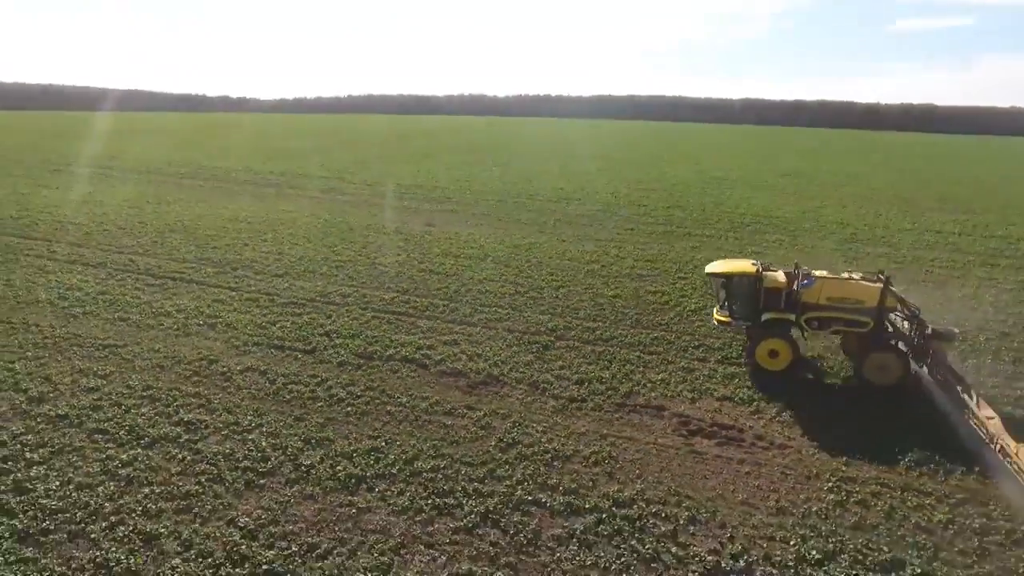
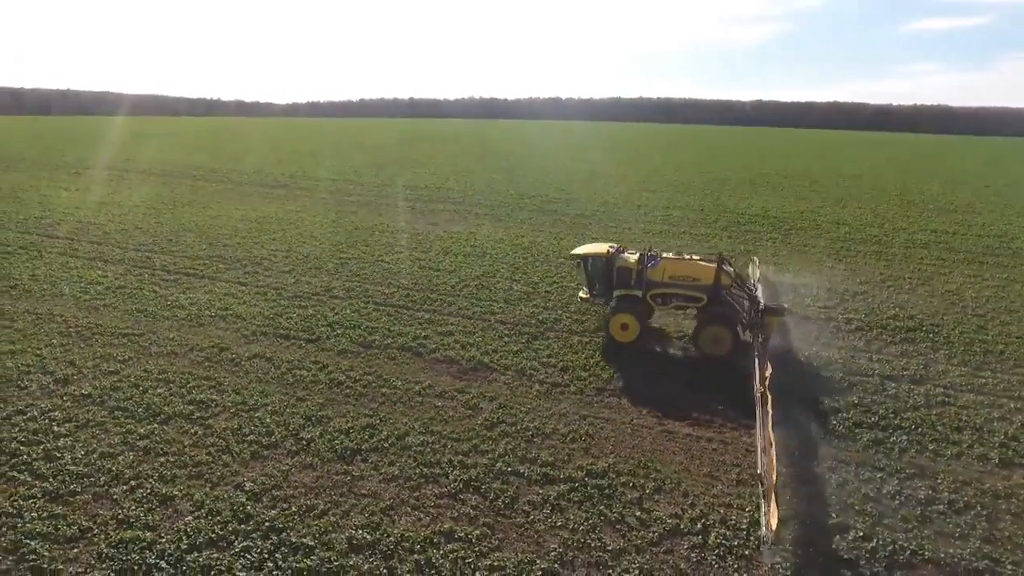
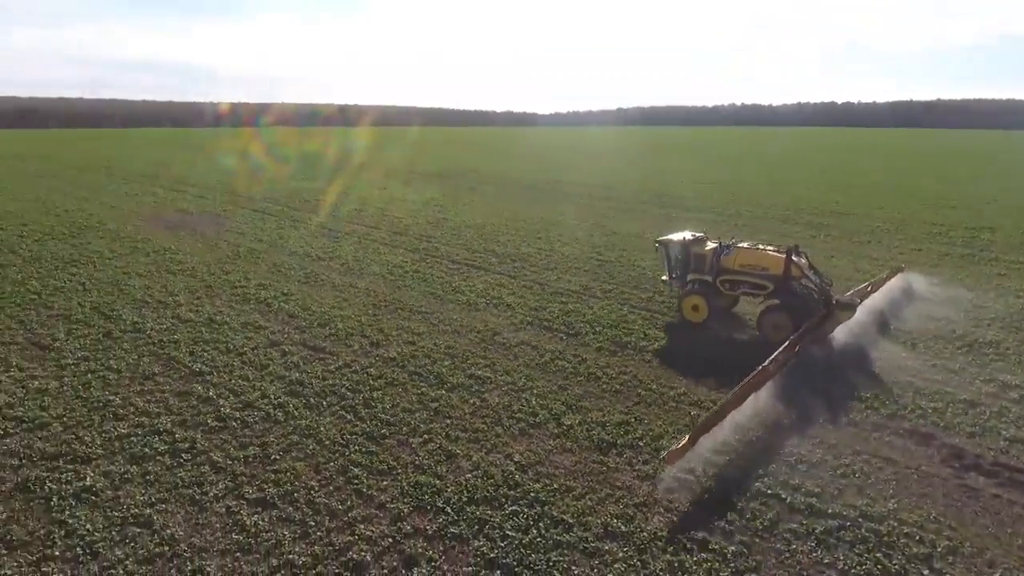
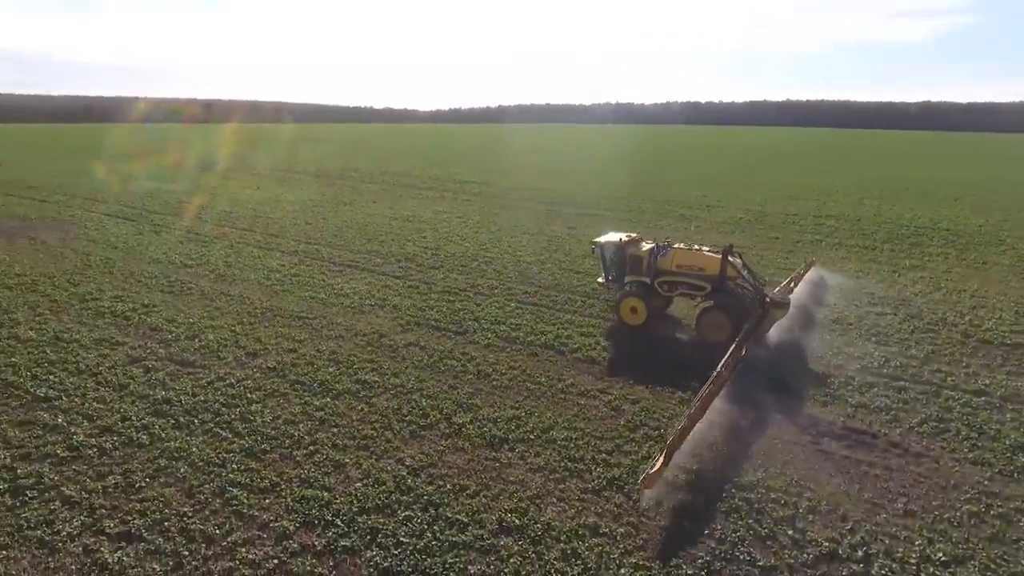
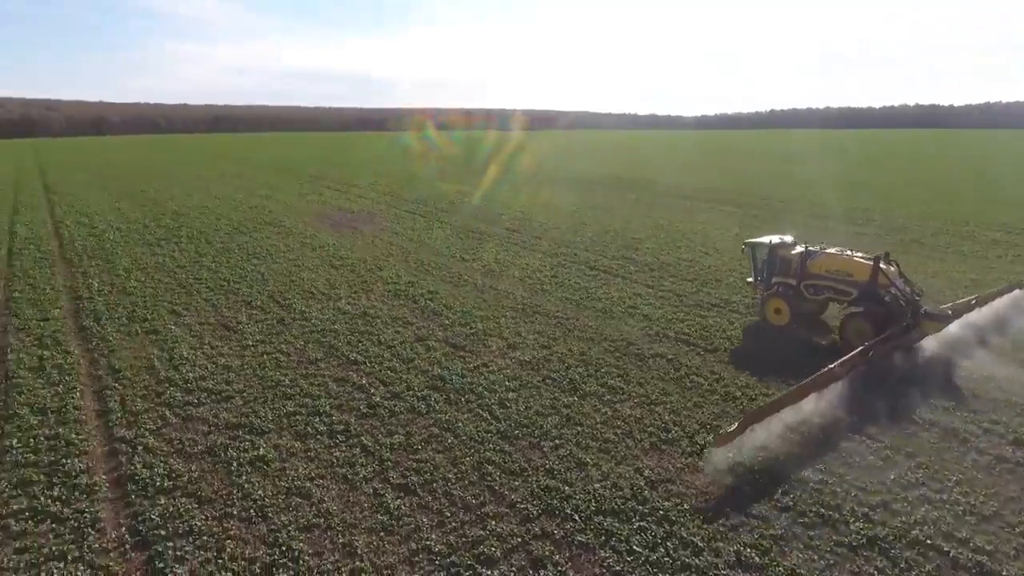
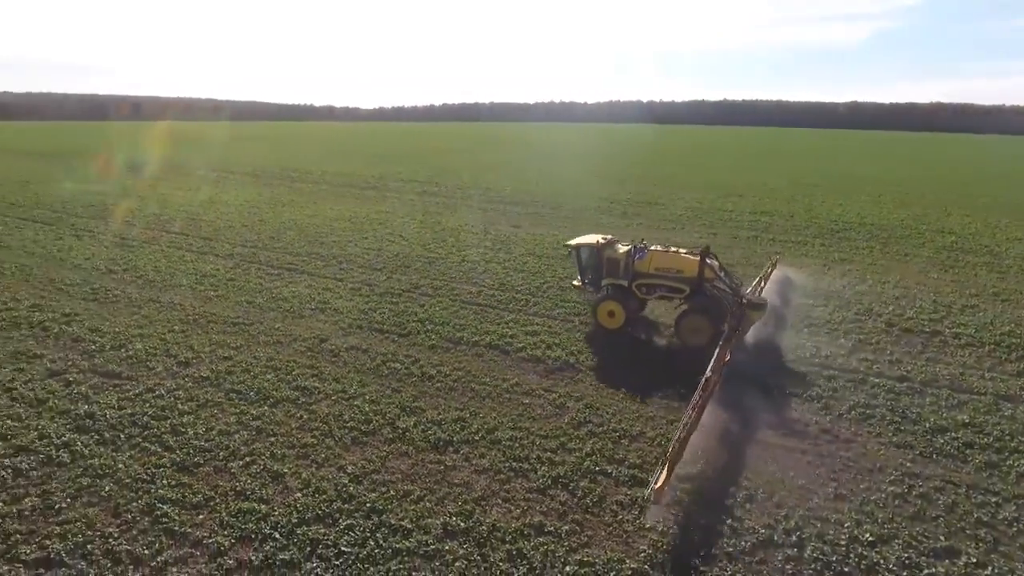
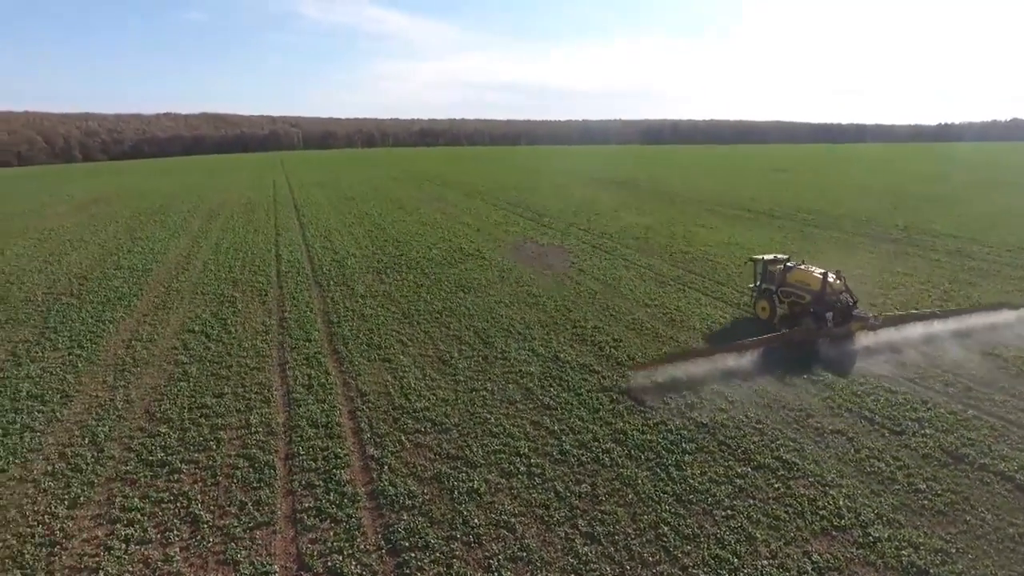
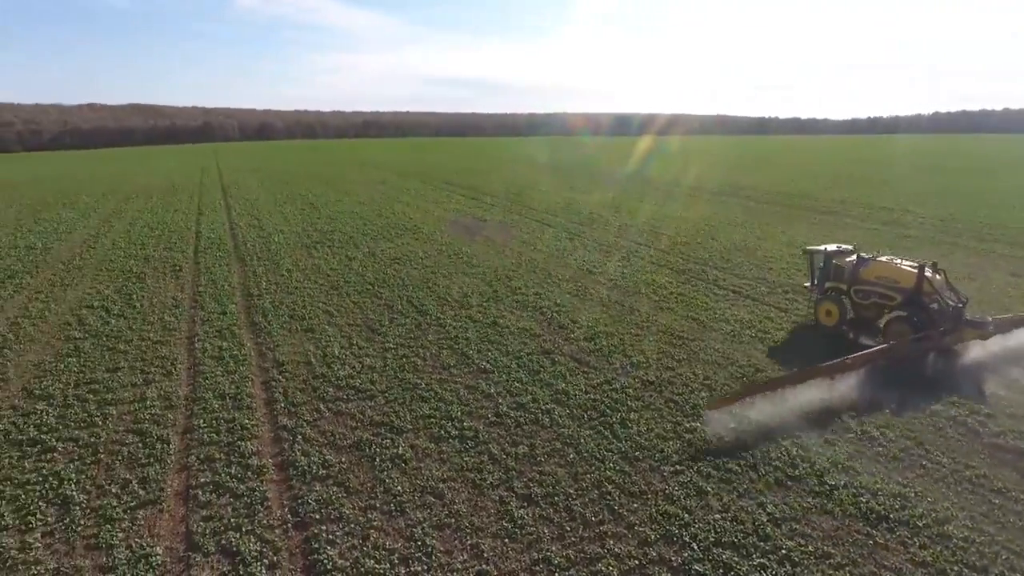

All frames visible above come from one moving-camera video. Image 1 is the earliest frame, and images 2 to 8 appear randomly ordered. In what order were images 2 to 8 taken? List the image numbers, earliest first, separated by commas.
2, 6, 4, 3, 5, 8, 7
